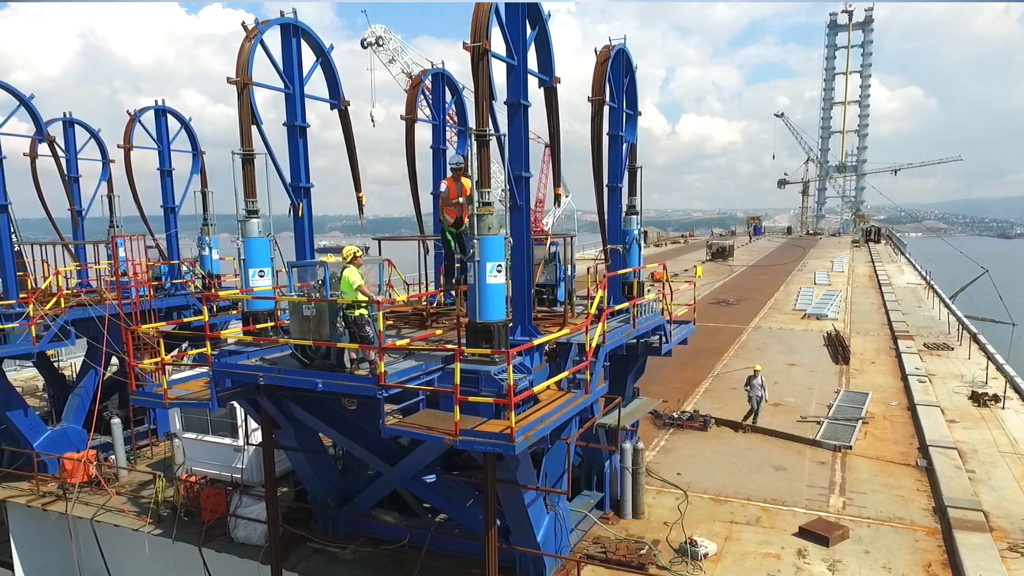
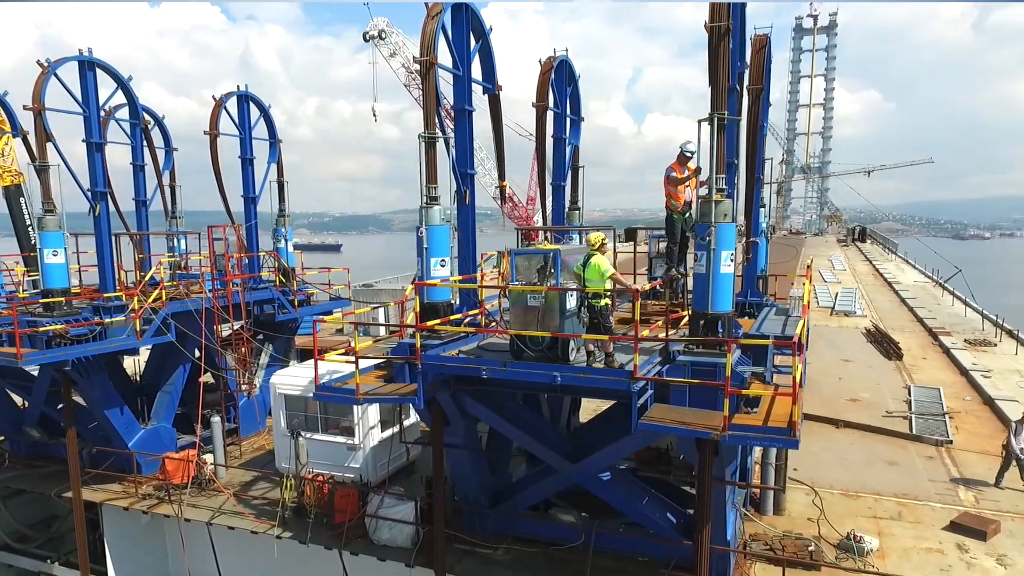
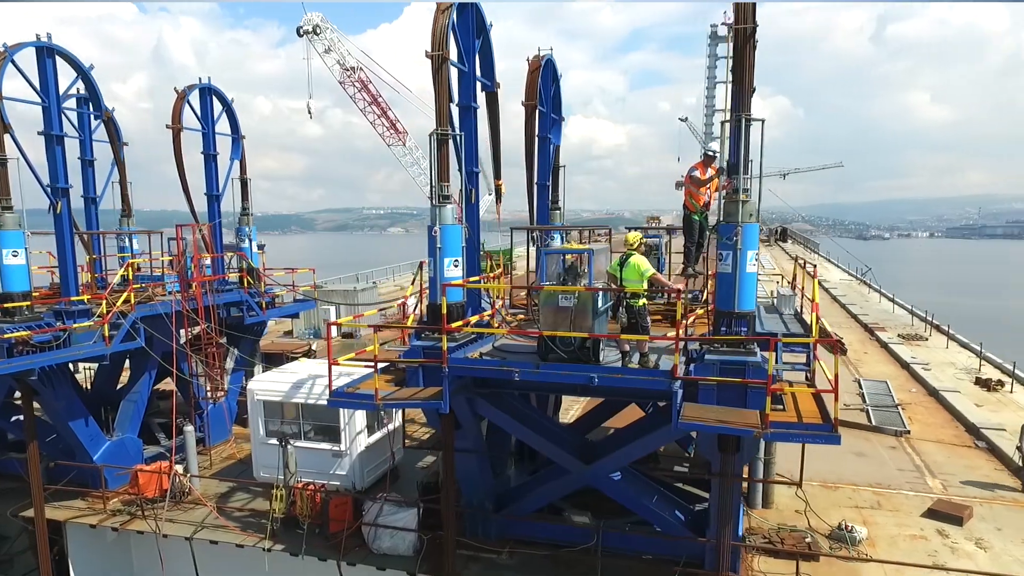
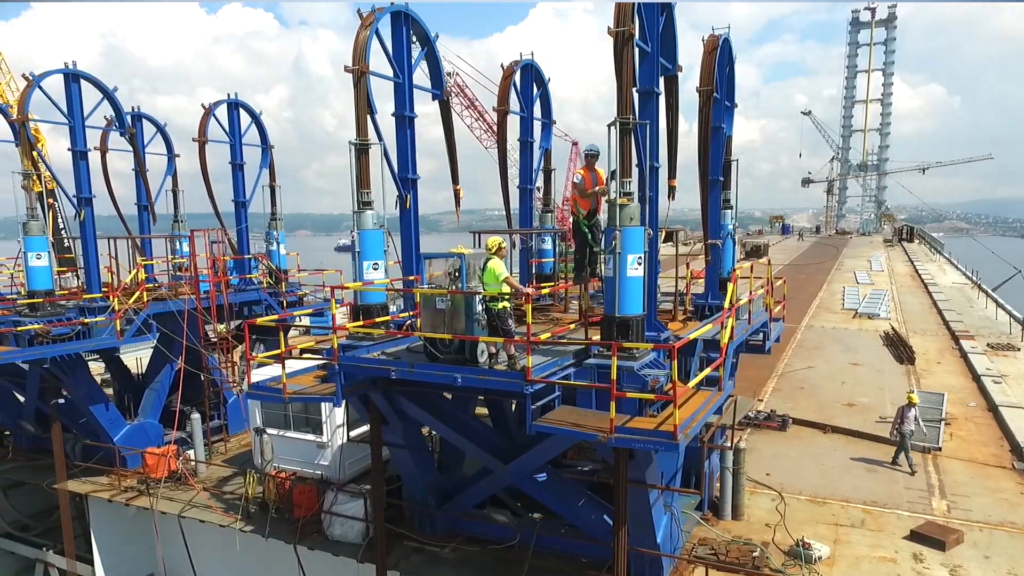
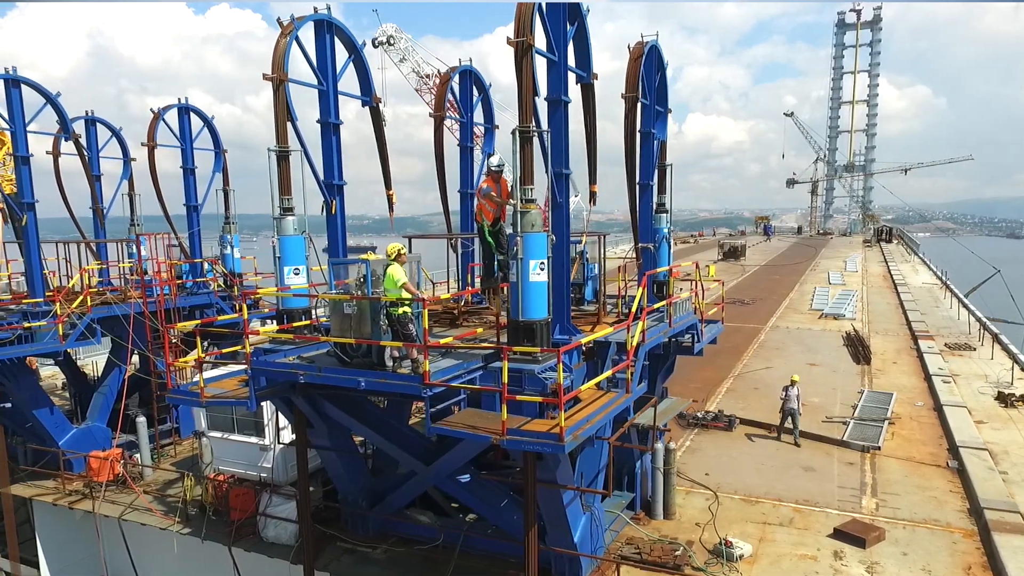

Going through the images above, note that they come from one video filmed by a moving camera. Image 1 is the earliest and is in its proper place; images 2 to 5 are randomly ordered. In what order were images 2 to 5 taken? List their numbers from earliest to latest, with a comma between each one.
5, 4, 2, 3
